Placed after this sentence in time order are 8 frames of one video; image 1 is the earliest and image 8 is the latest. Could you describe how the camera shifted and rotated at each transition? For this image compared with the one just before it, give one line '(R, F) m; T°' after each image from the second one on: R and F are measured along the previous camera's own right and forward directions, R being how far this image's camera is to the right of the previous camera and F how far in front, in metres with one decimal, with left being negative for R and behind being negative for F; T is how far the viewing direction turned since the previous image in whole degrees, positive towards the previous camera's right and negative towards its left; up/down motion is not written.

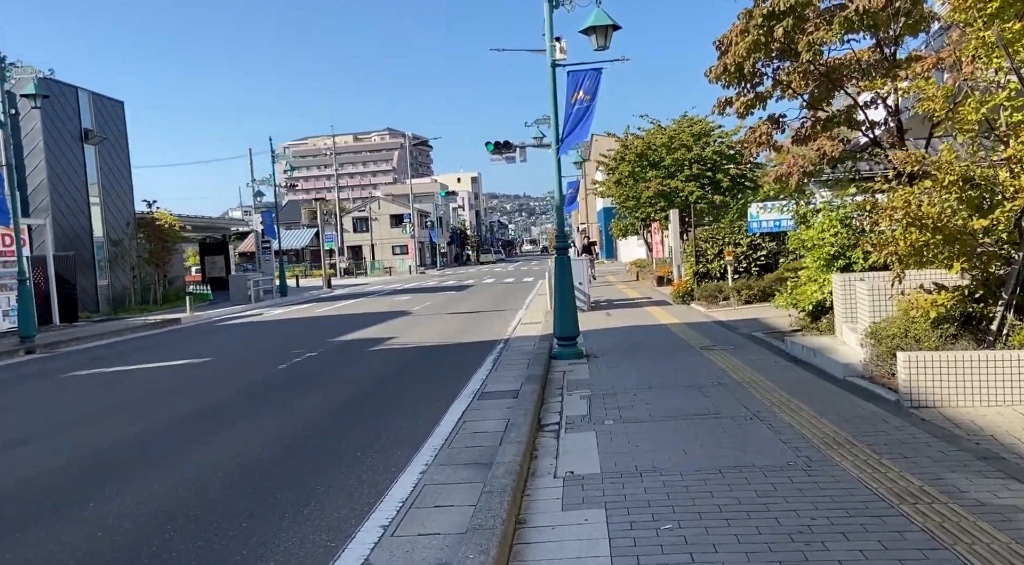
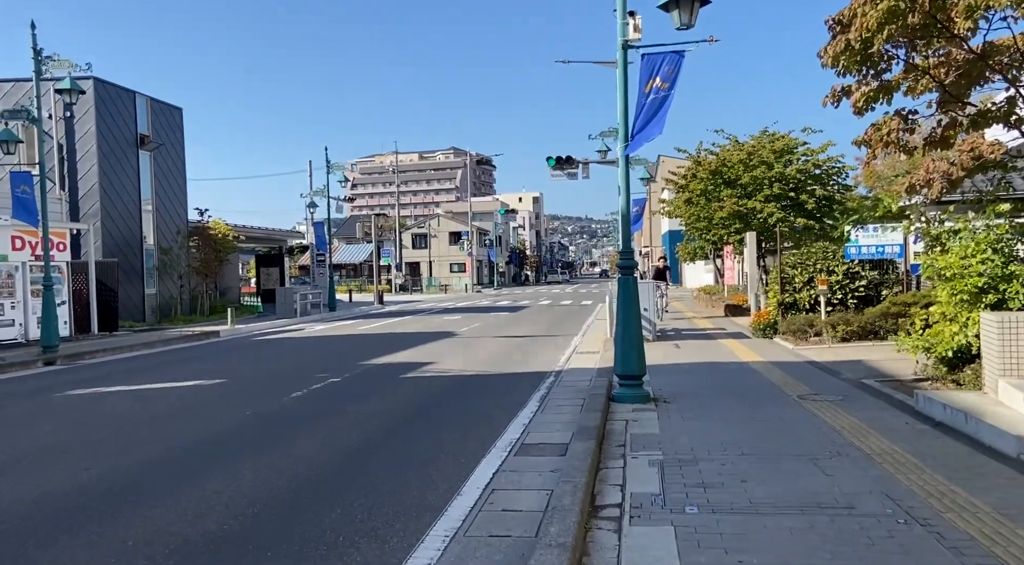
(+0.1, +2.2) m; -4°
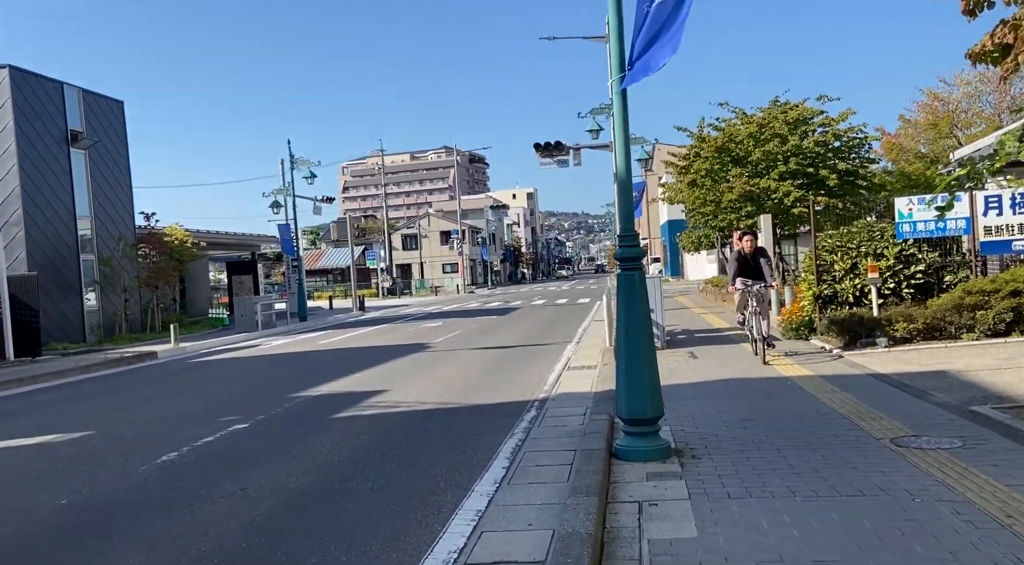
(+0.4, +3.4) m; 0°
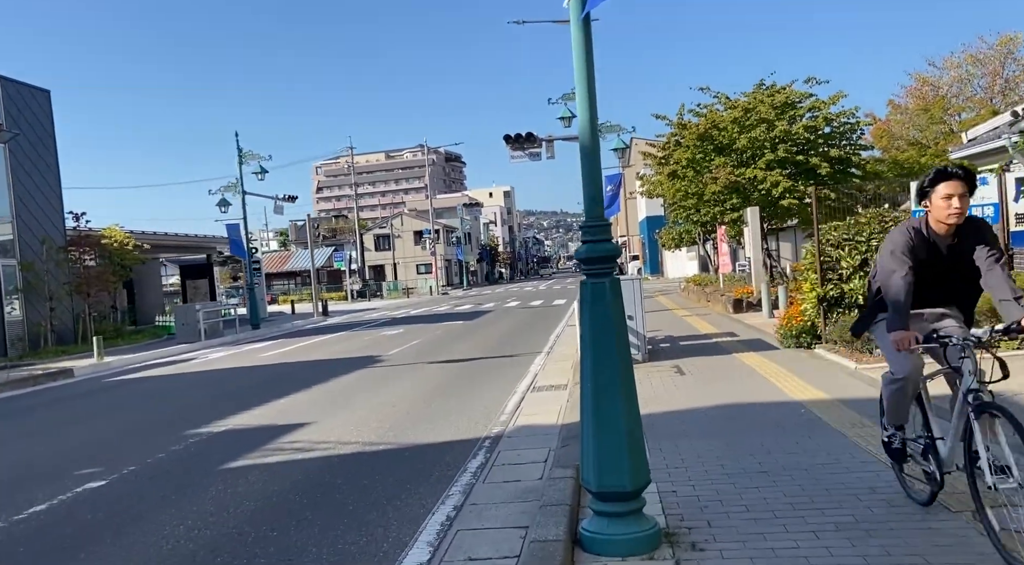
(+0.3, +2.2) m; +1°
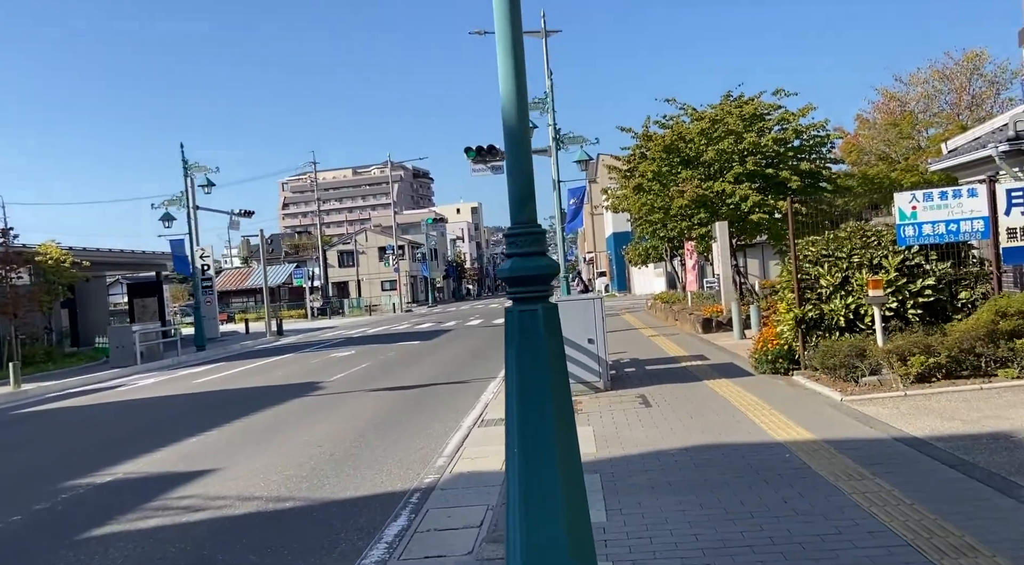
(+0.3, +1.3) m; +2°
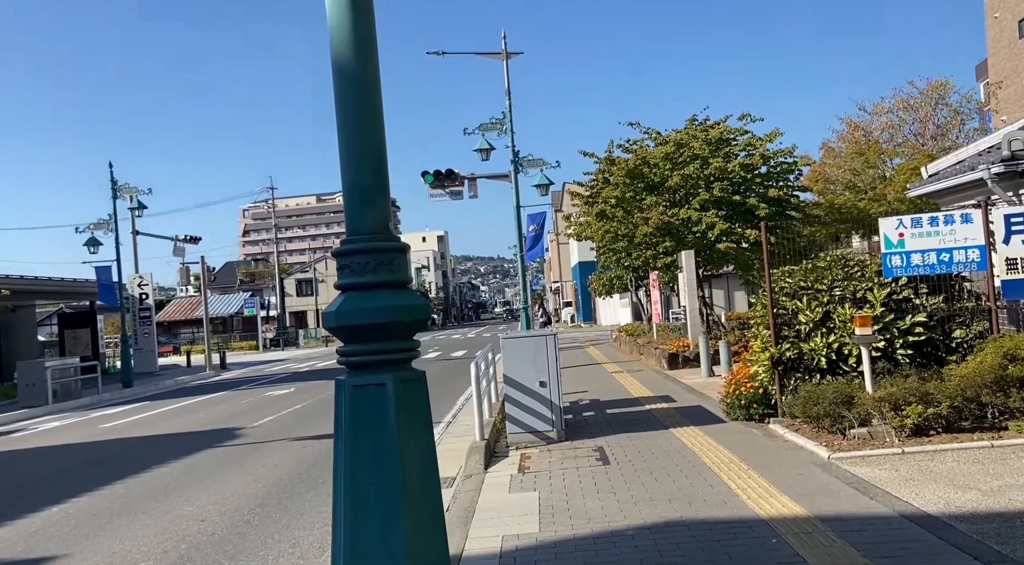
(+0.3, +1.5) m; +2°
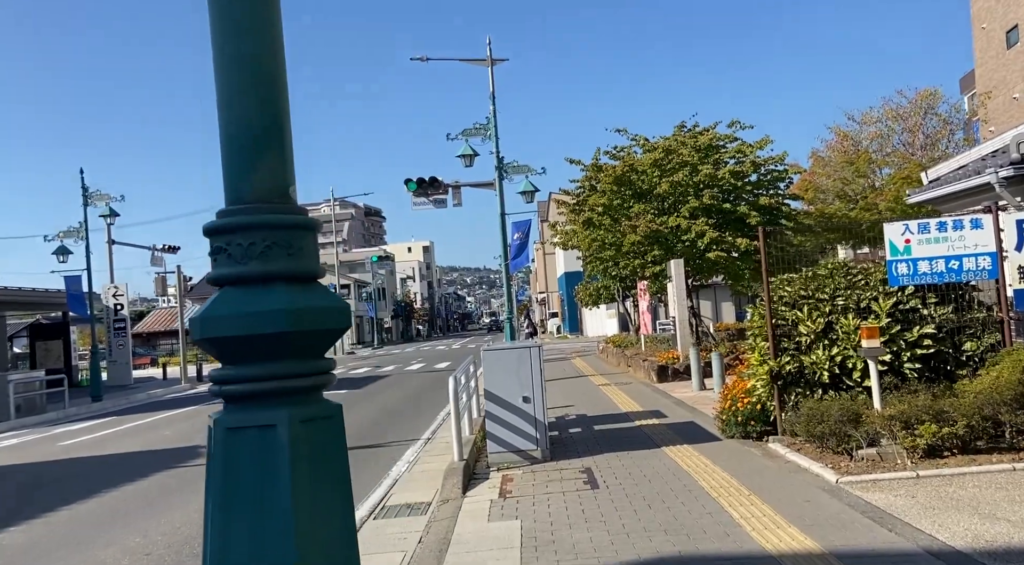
(+0.1, +0.7) m; +1°
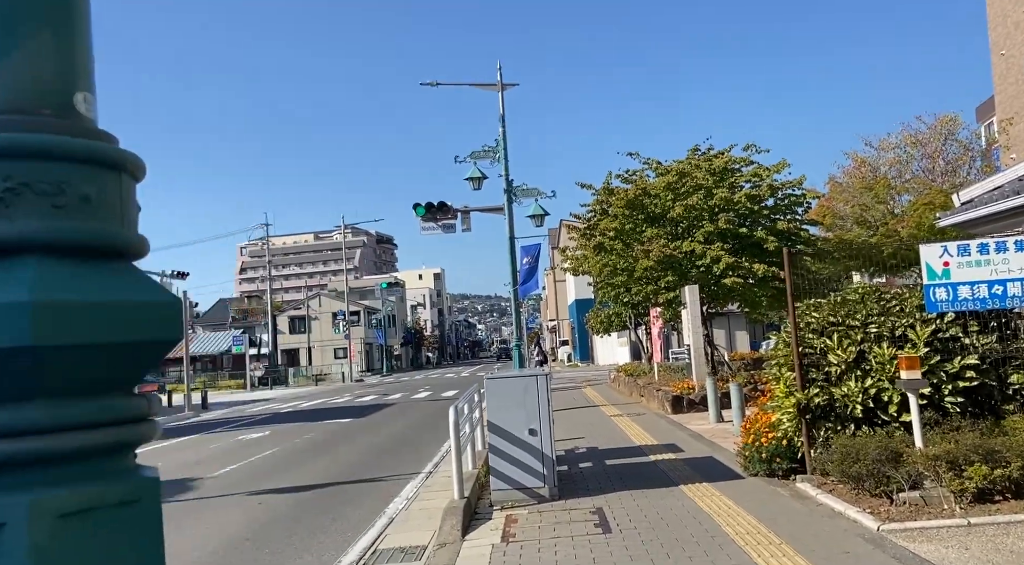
(0.0, +0.7) m; -1°
